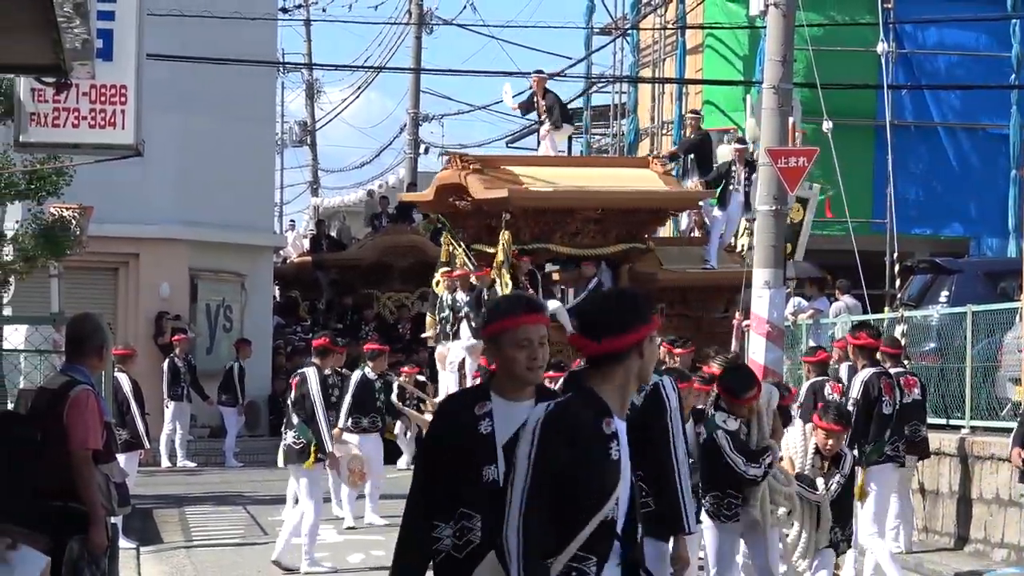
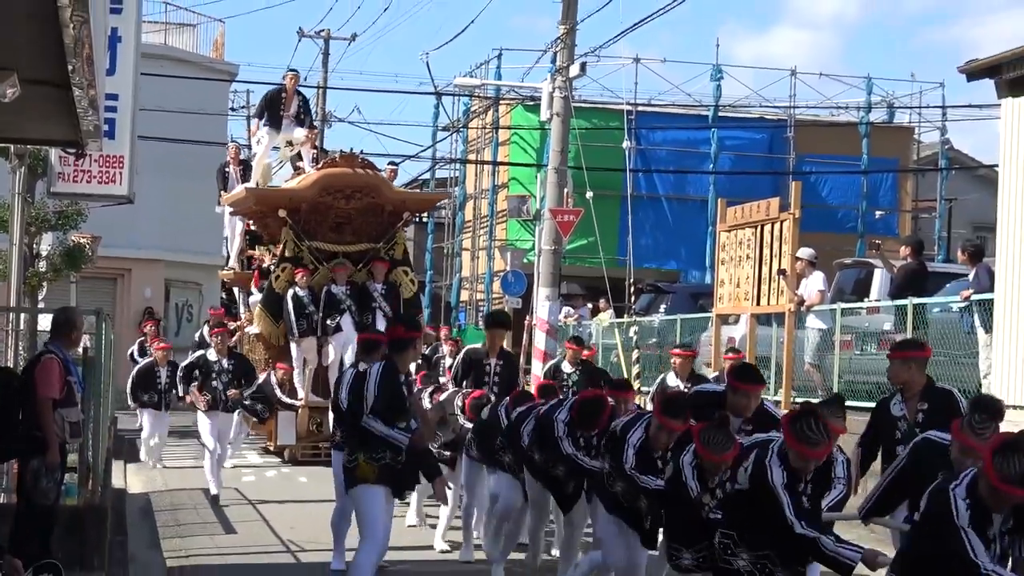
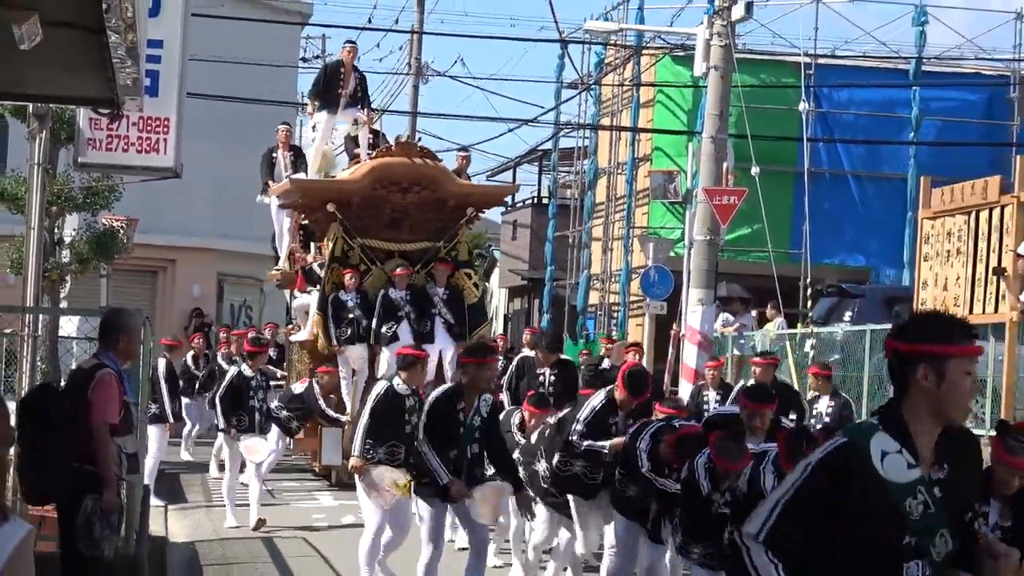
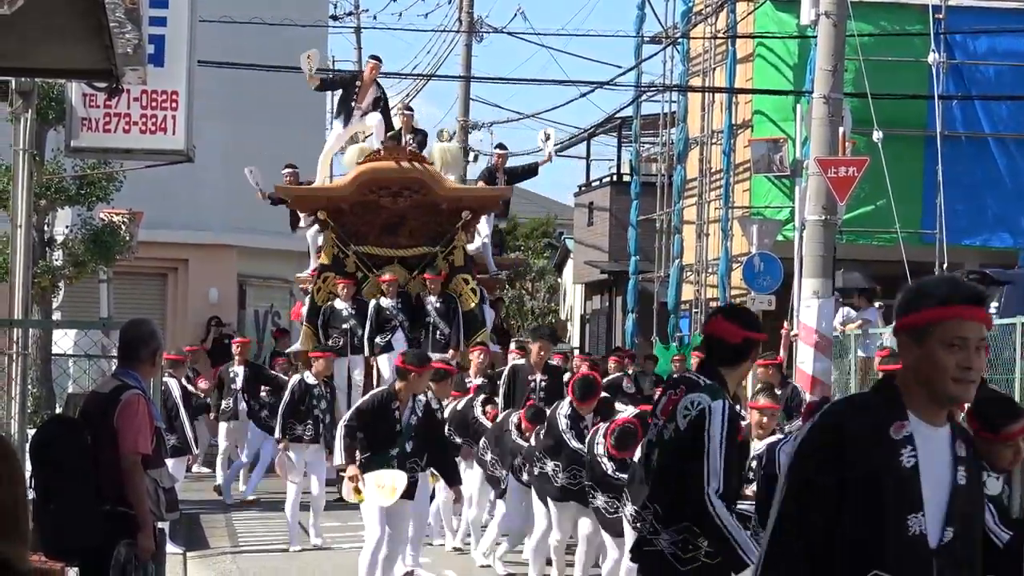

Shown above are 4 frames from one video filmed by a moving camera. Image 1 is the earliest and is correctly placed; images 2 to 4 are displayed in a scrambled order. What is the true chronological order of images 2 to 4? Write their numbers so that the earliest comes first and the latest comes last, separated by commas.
4, 3, 2
